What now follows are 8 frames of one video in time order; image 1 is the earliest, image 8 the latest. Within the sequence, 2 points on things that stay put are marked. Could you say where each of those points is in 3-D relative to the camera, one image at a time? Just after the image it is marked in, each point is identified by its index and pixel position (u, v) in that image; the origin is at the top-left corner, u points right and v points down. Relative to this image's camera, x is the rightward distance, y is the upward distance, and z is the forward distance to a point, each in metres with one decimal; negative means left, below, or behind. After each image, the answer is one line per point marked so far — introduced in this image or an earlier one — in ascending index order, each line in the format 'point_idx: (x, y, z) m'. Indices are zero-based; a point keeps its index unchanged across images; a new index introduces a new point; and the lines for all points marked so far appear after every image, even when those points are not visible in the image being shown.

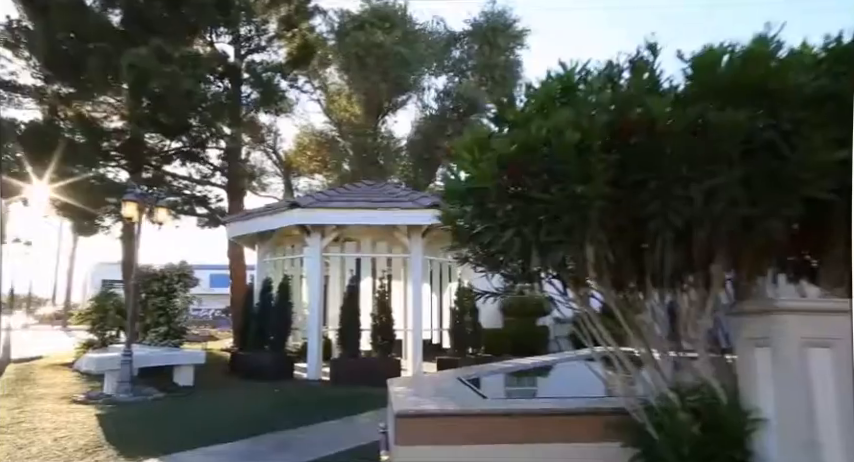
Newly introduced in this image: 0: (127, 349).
0: (-4.0, -1.6, +7.1) m
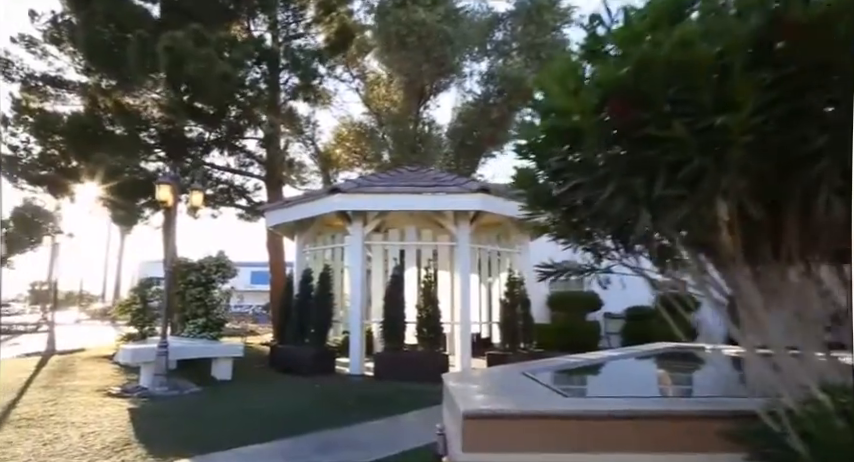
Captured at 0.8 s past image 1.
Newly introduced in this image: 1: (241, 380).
0: (-3.3, -1.4, +6.8) m
1: (-2.7, -2.2, +7.8) m
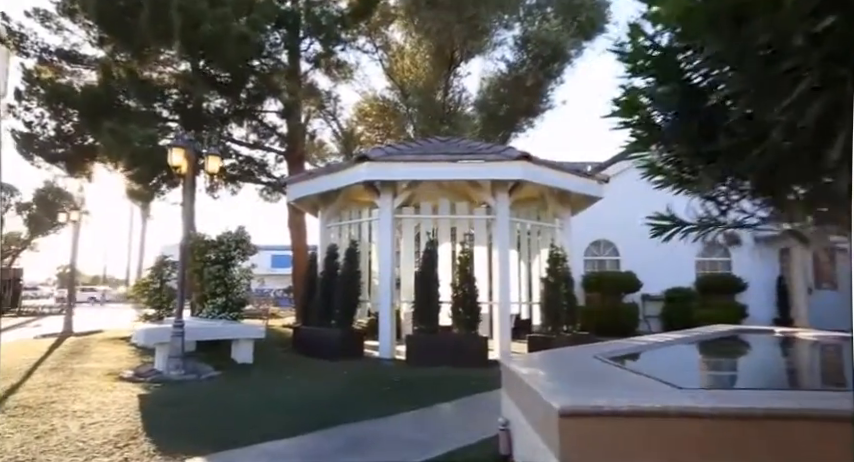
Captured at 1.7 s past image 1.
0: (-2.8, -1.0, +6.2) m
1: (-2.2, -1.8, +7.2) m
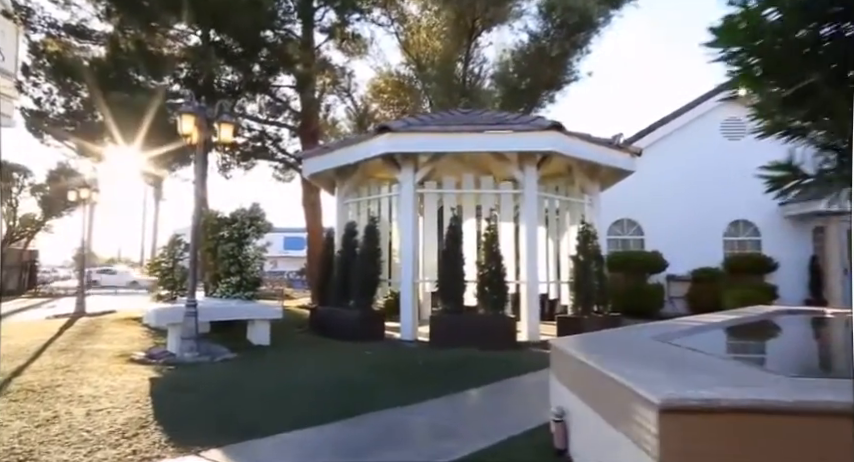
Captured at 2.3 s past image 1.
0: (-2.5, -0.7, +5.8) m
1: (-1.9, -1.5, +6.9) m
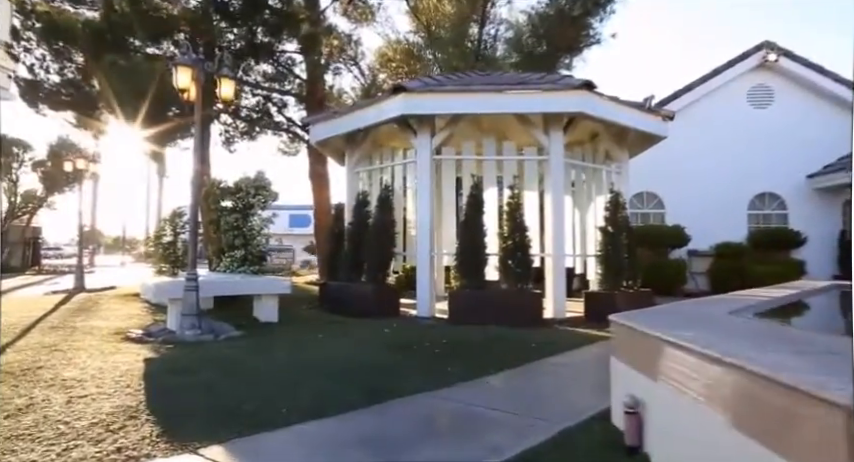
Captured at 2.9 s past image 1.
0: (-2.3, -0.4, +5.3) m
1: (-1.6, -1.1, +6.4) m
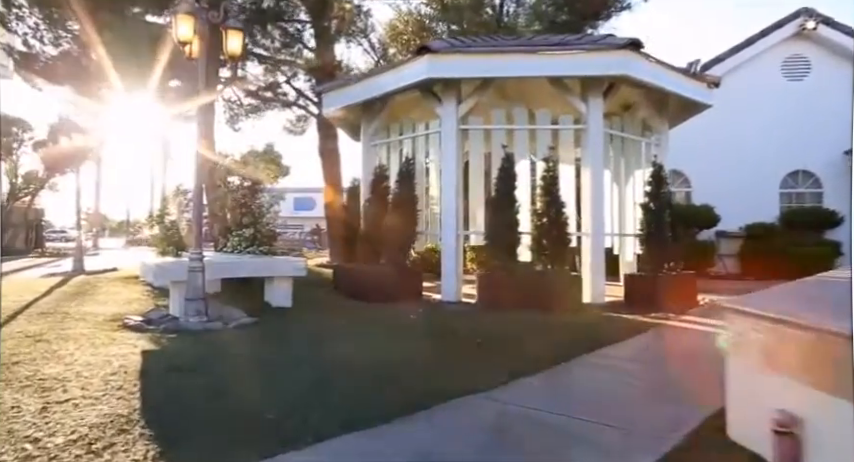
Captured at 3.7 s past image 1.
0: (-2.0, -0.2, +4.7) m
1: (-1.3, -0.8, +5.8) m
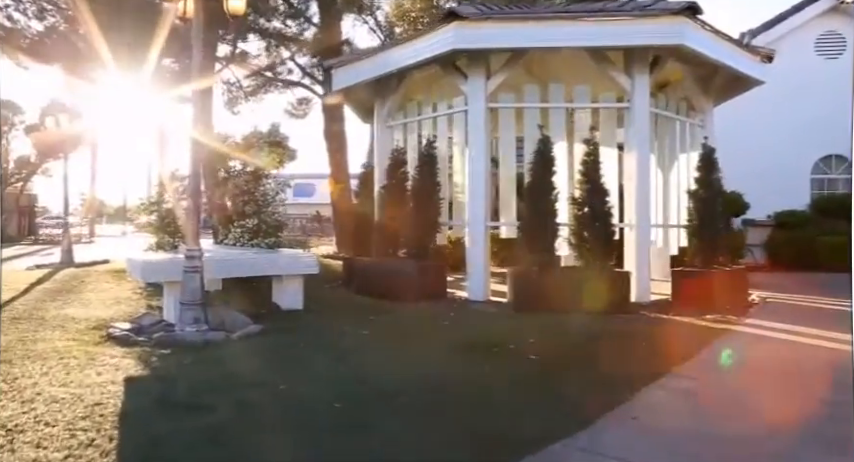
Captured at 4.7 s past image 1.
0: (-1.7, -0.1, +4.0) m
1: (-1.0, -0.7, +5.1) m
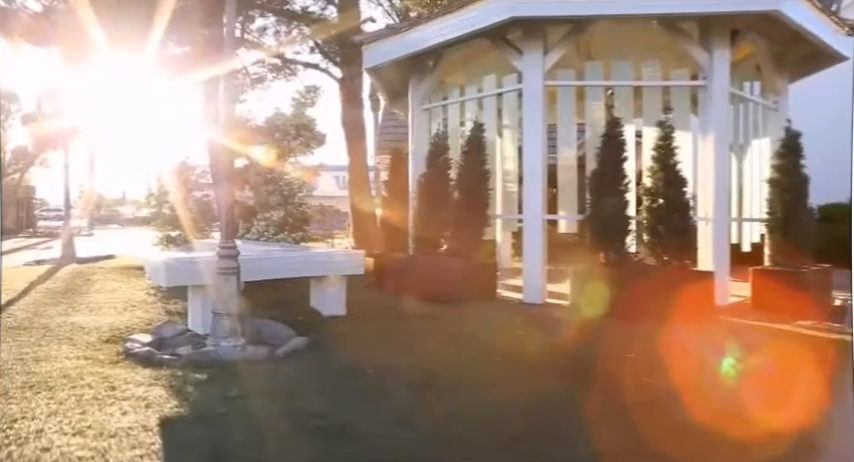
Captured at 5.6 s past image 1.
0: (-1.2, -0.1, +3.3) m
1: (-0.5, -0.7, +4.4) m
